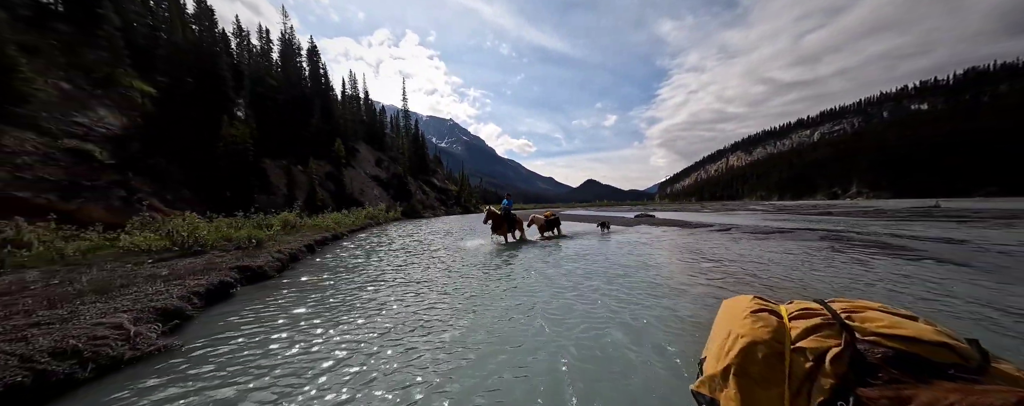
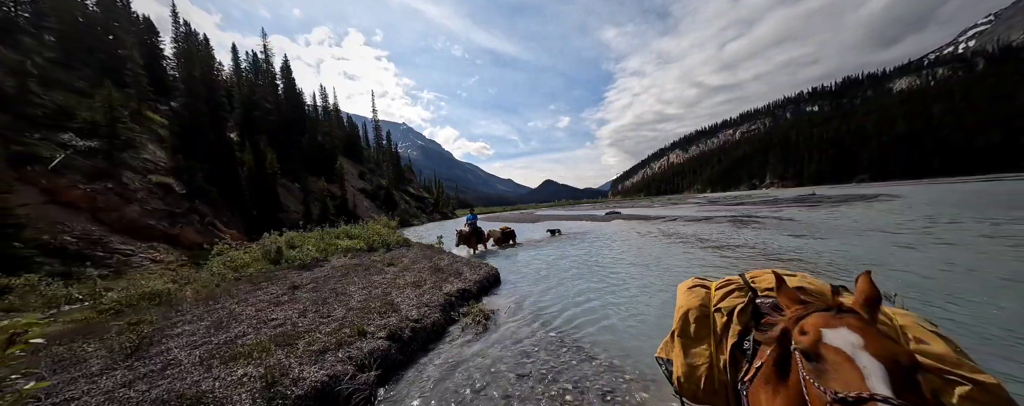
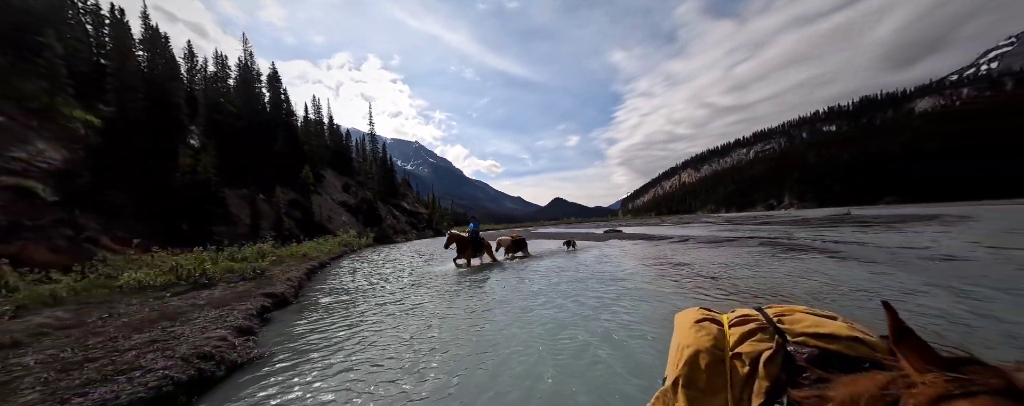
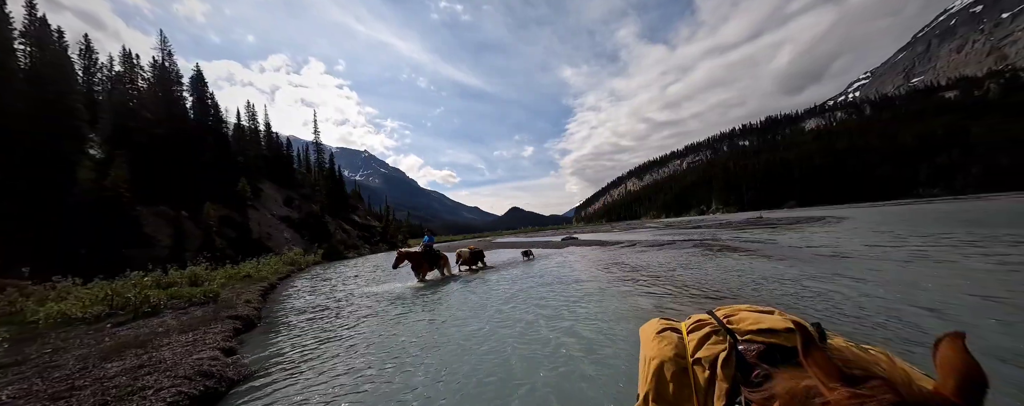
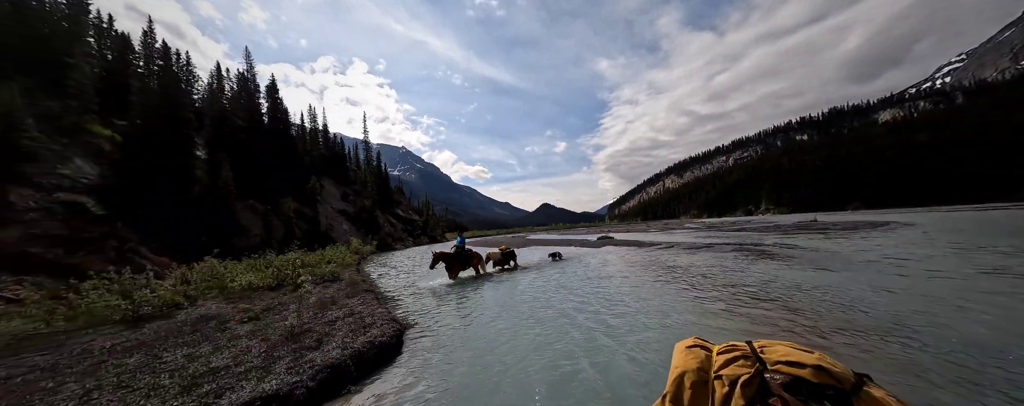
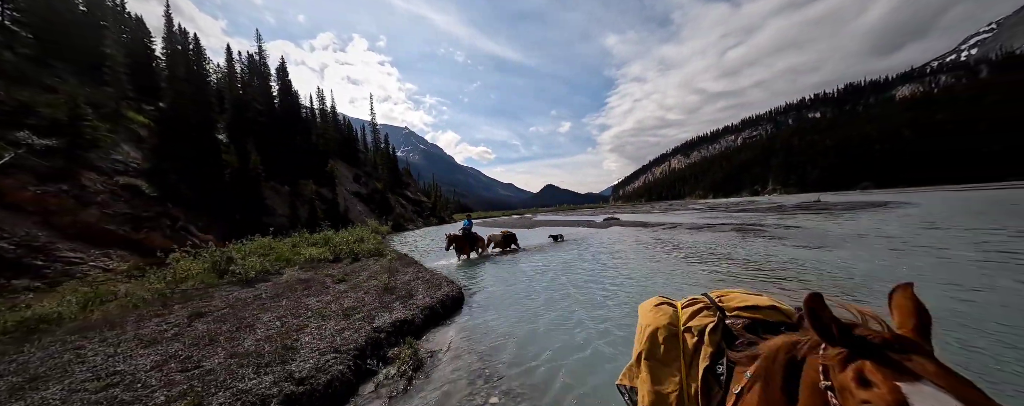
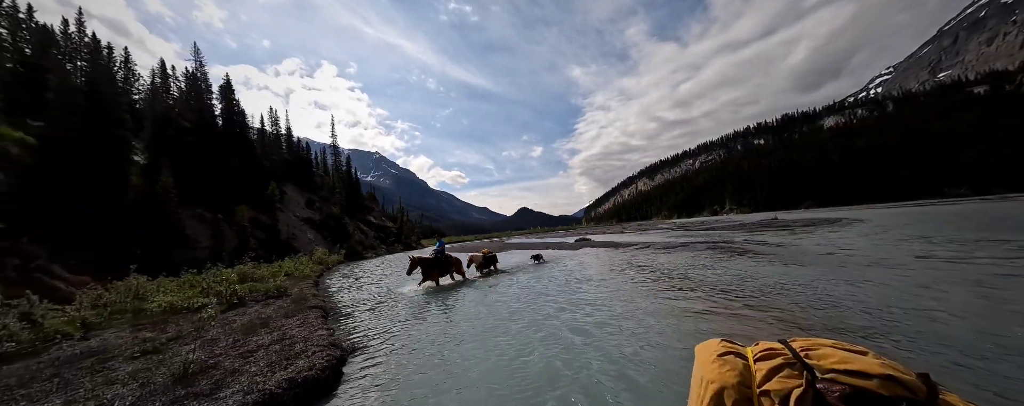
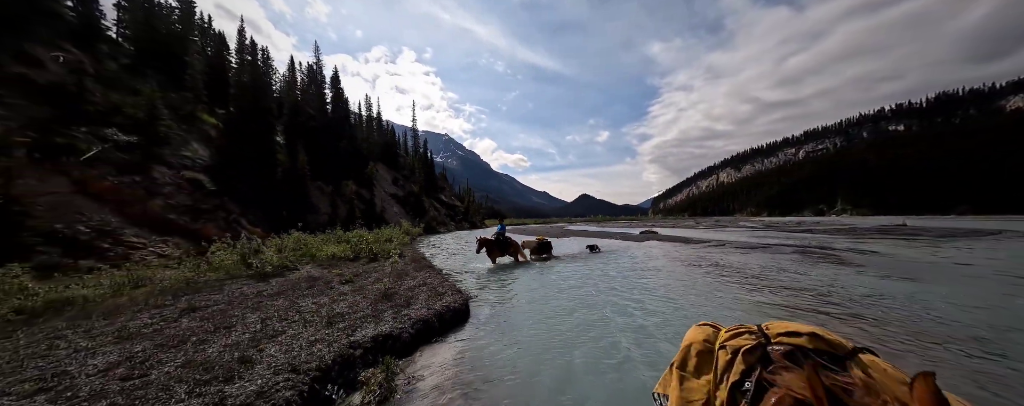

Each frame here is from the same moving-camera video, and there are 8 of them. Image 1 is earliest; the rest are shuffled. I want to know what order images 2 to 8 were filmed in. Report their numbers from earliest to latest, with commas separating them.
3, 4, 7, 5, 8, 6, 2
